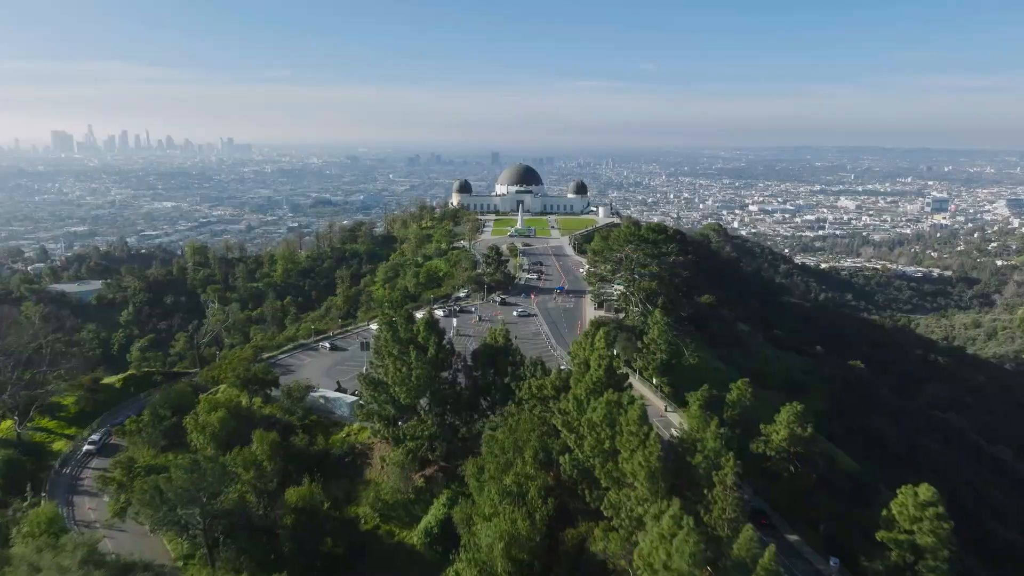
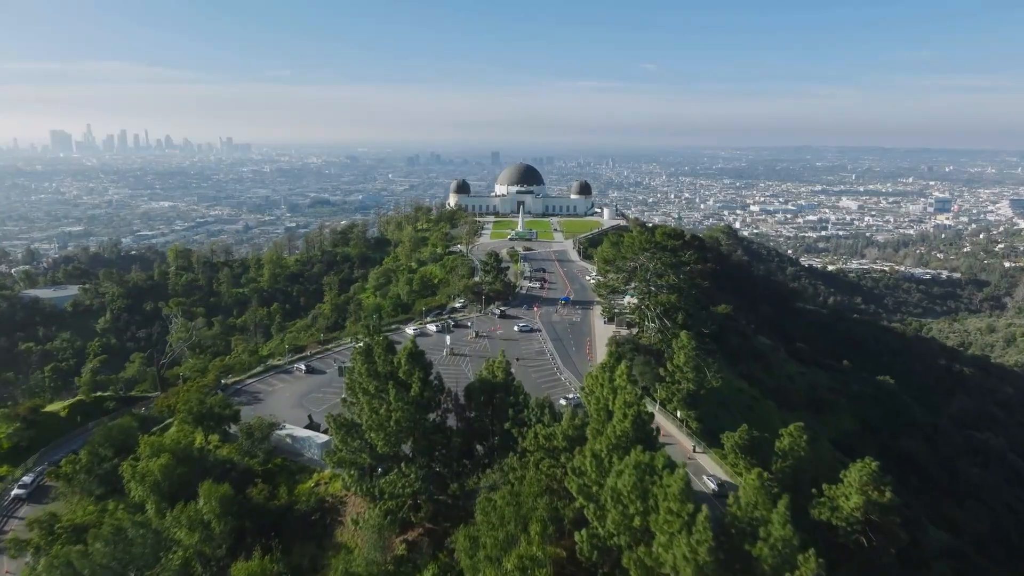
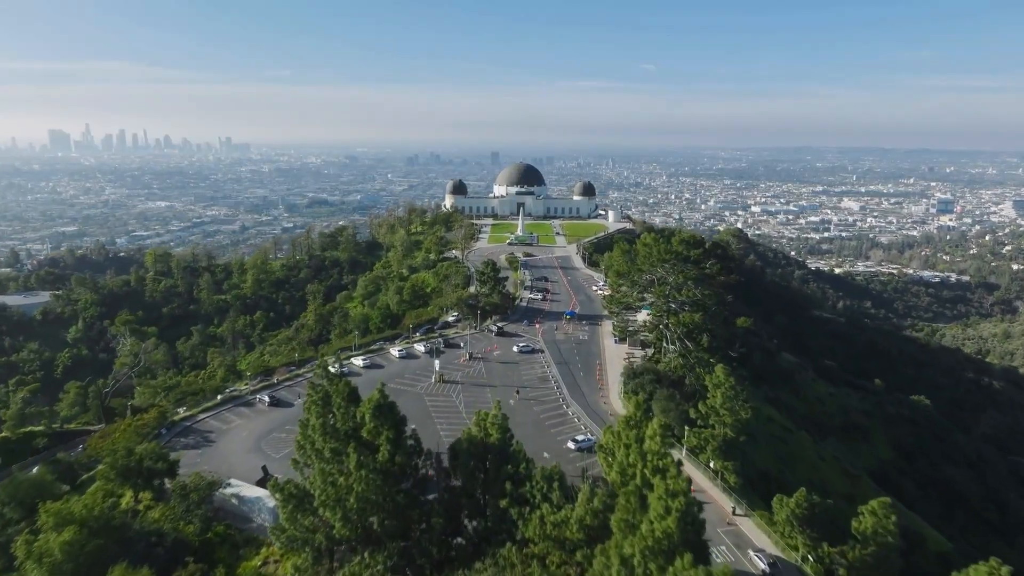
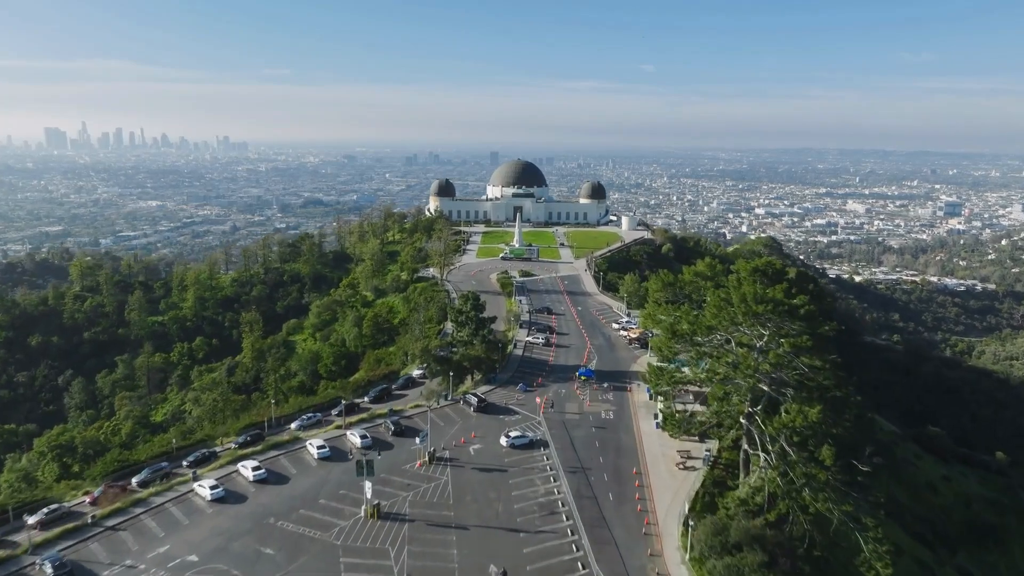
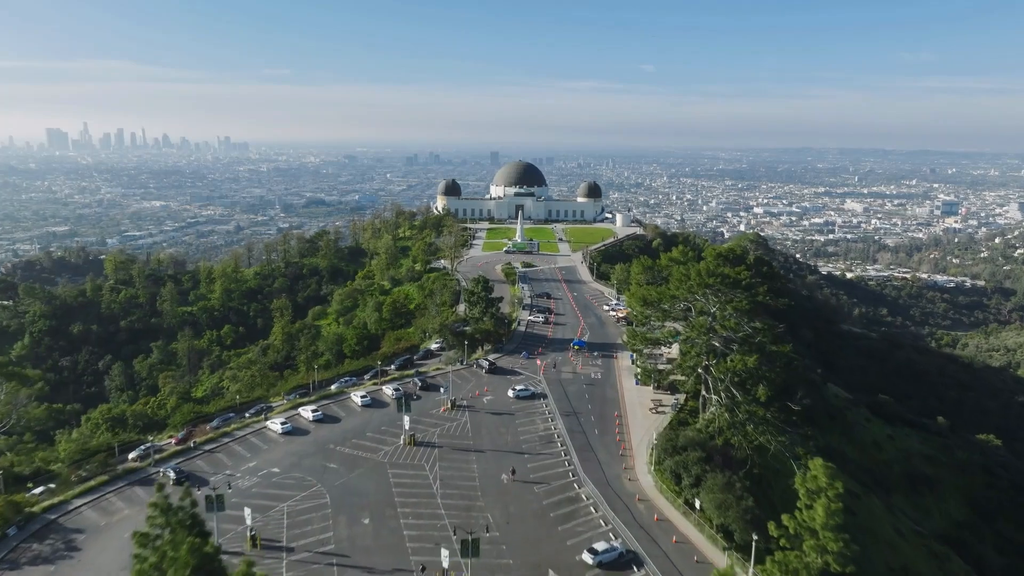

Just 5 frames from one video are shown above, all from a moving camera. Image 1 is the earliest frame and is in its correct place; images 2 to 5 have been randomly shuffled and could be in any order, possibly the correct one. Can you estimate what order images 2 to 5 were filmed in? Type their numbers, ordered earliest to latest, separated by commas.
2, 3, 5, 4
